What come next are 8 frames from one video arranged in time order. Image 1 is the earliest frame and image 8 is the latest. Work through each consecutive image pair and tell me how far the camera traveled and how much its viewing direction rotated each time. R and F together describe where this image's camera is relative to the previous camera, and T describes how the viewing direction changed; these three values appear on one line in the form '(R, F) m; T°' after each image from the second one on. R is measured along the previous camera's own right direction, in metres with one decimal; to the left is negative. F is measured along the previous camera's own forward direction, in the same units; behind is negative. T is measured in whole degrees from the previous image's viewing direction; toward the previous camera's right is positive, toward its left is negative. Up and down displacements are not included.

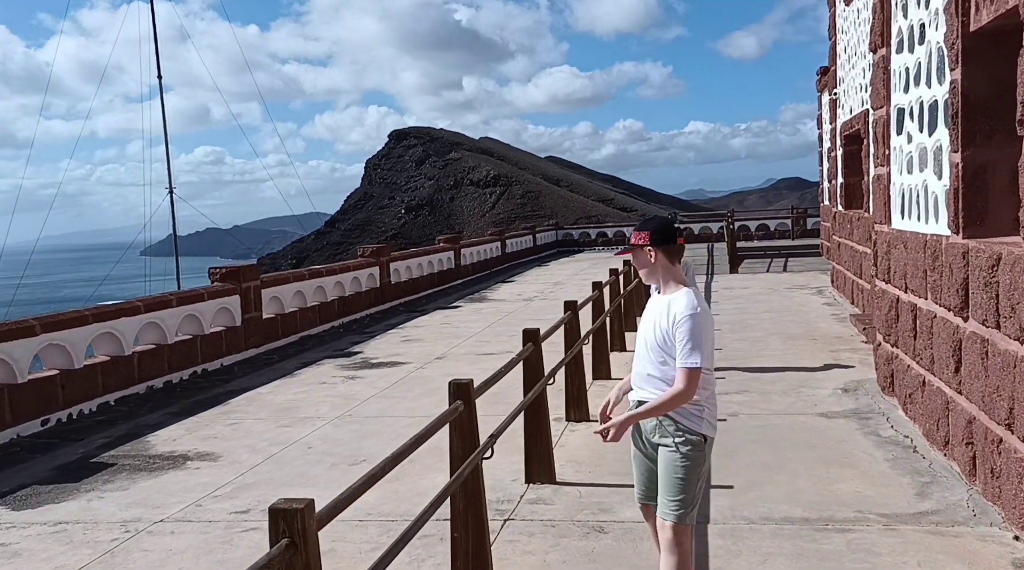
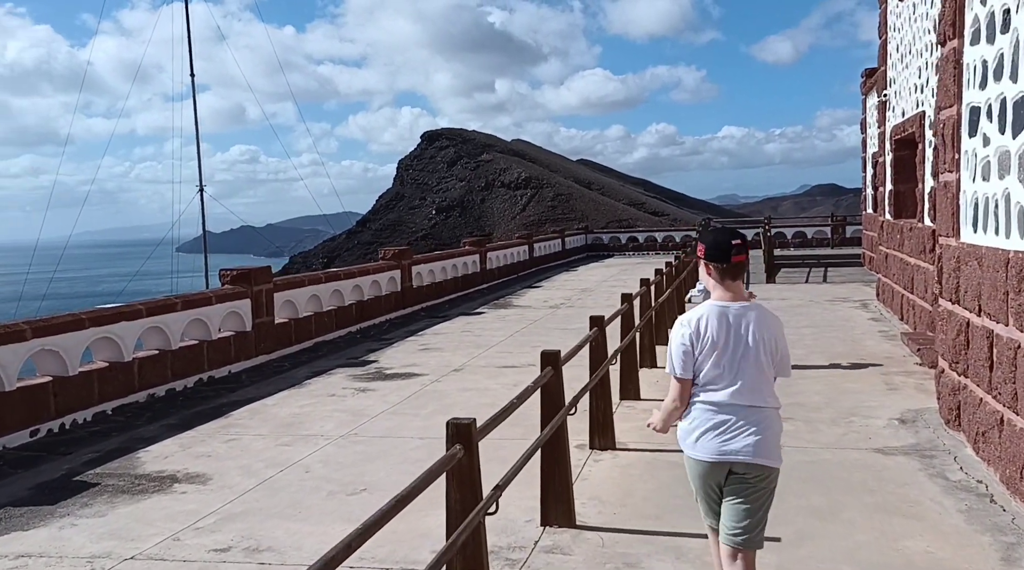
(+0.1, +0.6) m; -2°
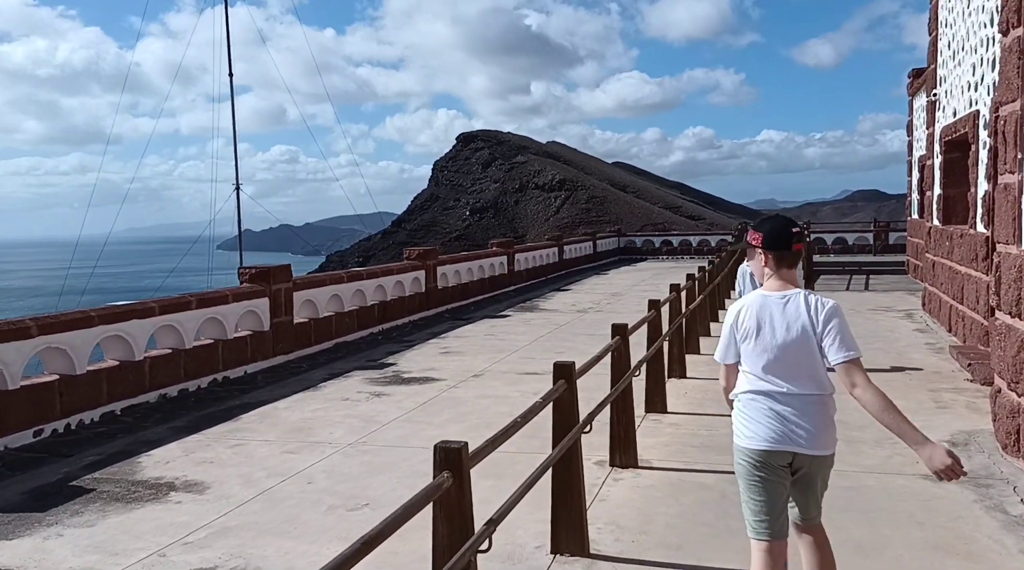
(+0.1, +0.4) m; -2°
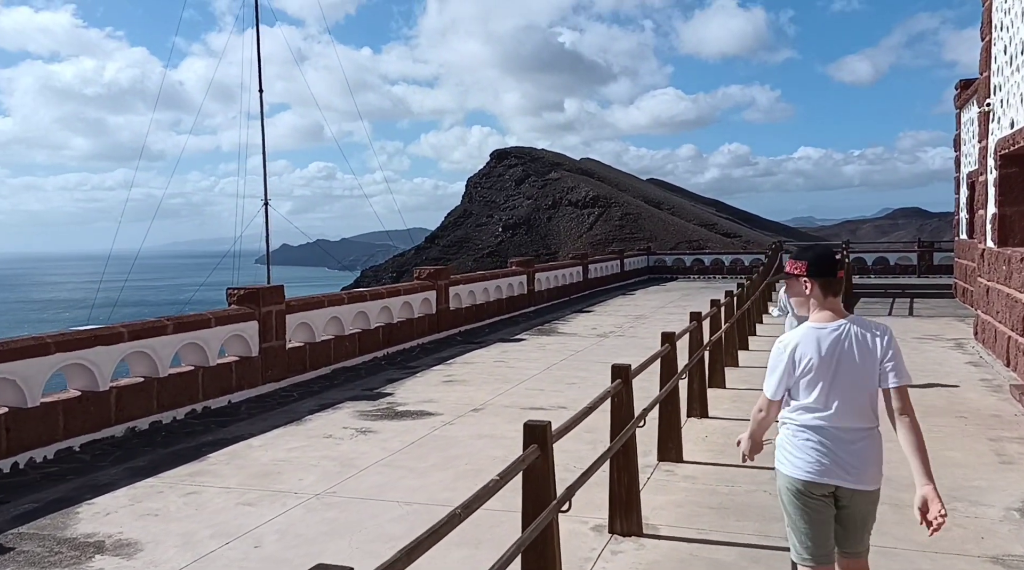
(+0.3, +0.8) m; -2°
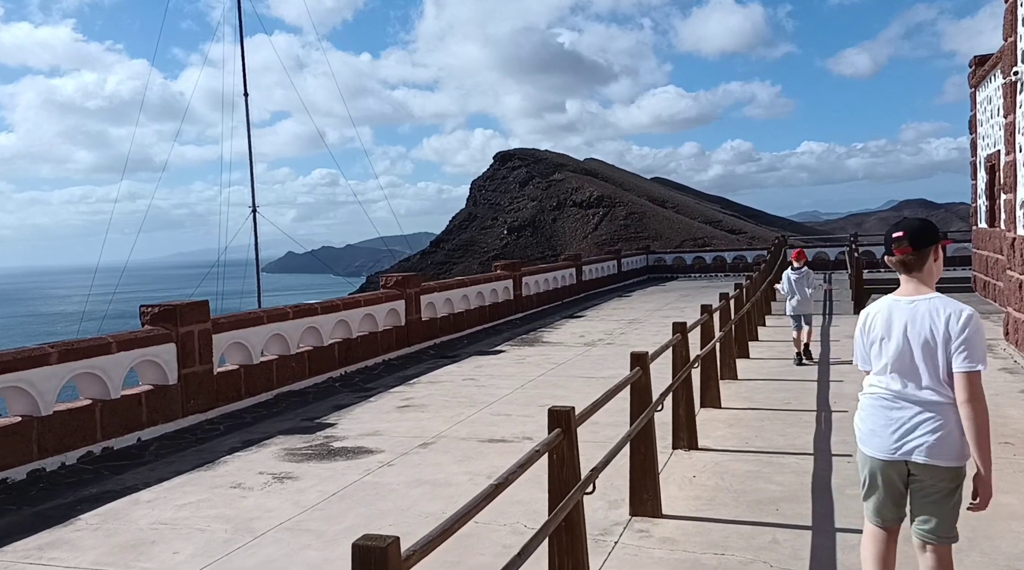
(+0.5, +1.3) m; 0°
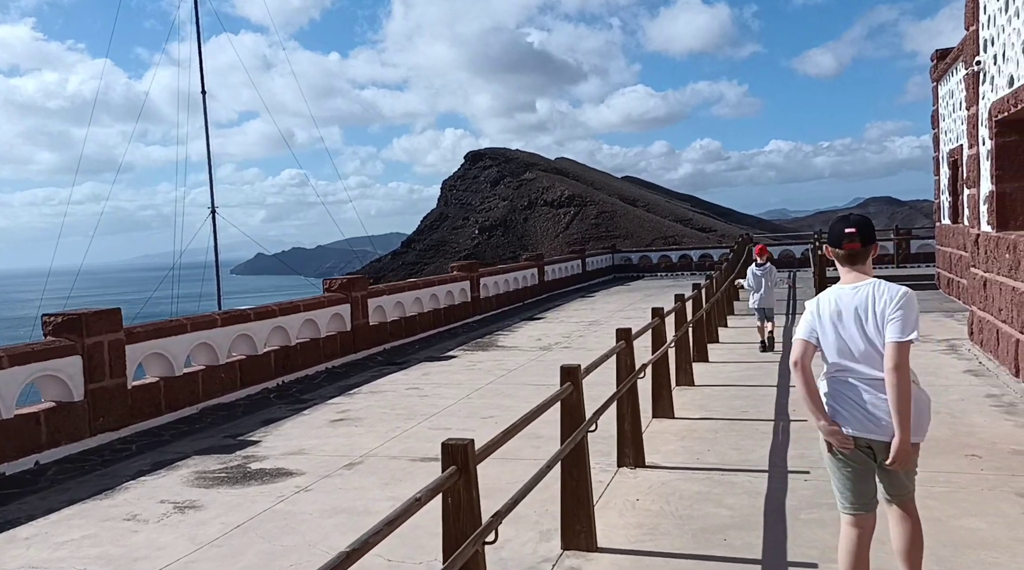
(+0.3, +0.6) m; +2°
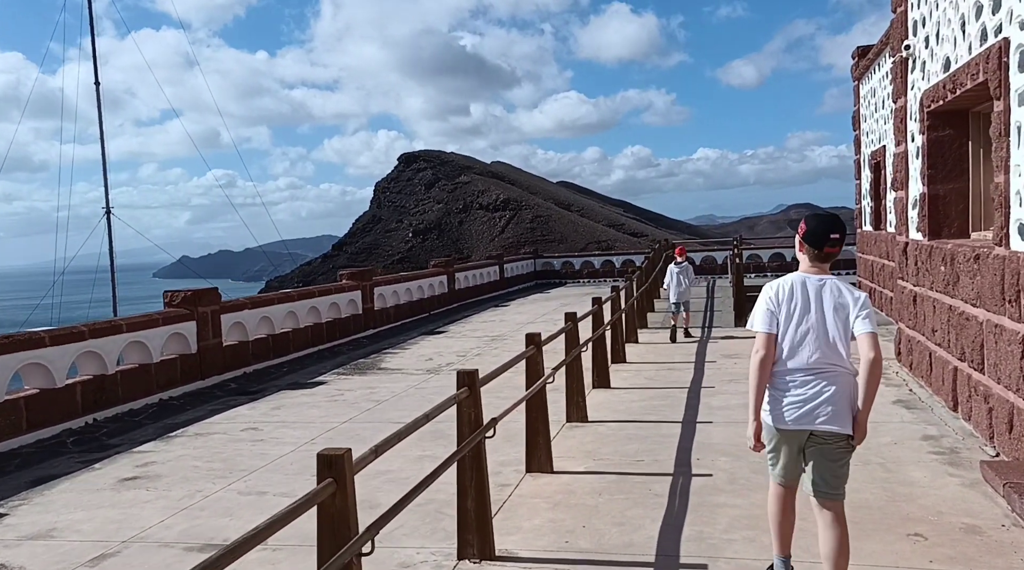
(+0.7, +1.6) m; +5°
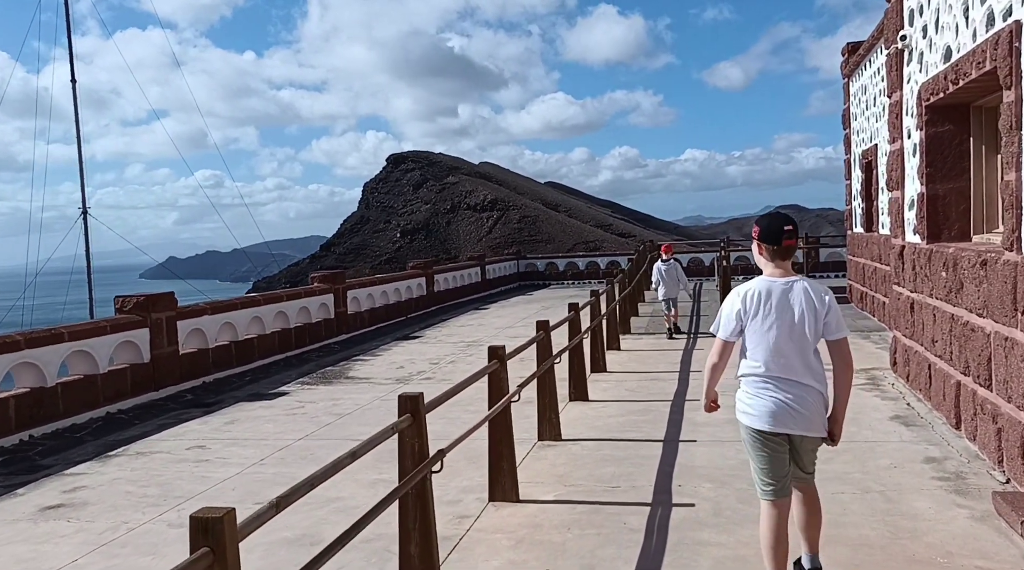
(+0.2, +0.6) m; +1°
